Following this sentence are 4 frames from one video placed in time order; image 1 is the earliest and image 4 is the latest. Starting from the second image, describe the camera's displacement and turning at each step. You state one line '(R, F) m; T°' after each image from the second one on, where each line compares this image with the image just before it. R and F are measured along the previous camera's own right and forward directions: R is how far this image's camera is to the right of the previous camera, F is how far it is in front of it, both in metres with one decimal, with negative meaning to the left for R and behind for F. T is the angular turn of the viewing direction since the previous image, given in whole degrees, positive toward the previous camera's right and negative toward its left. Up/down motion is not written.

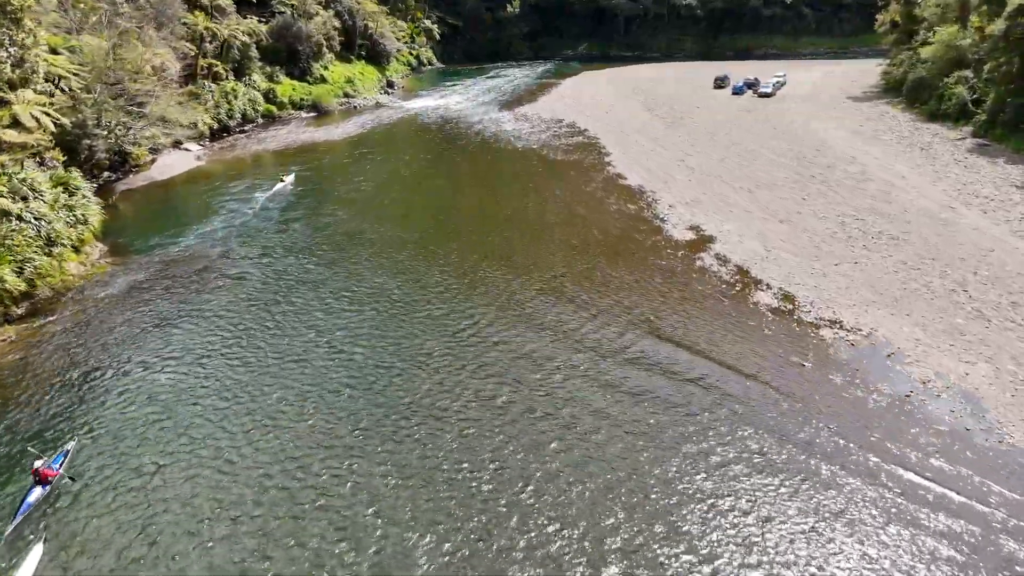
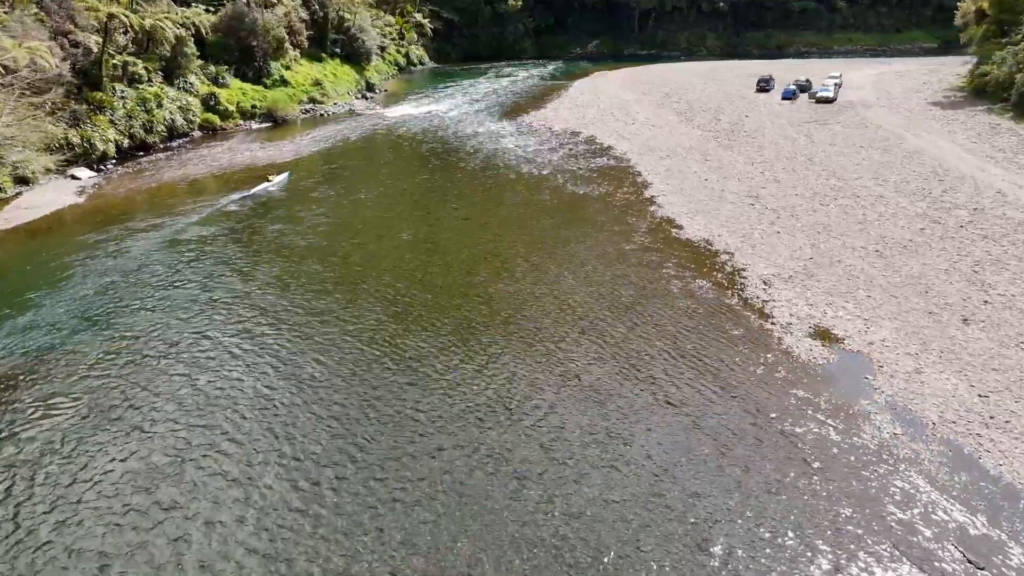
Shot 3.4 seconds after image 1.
(-0.1, +10.9) m; 0°
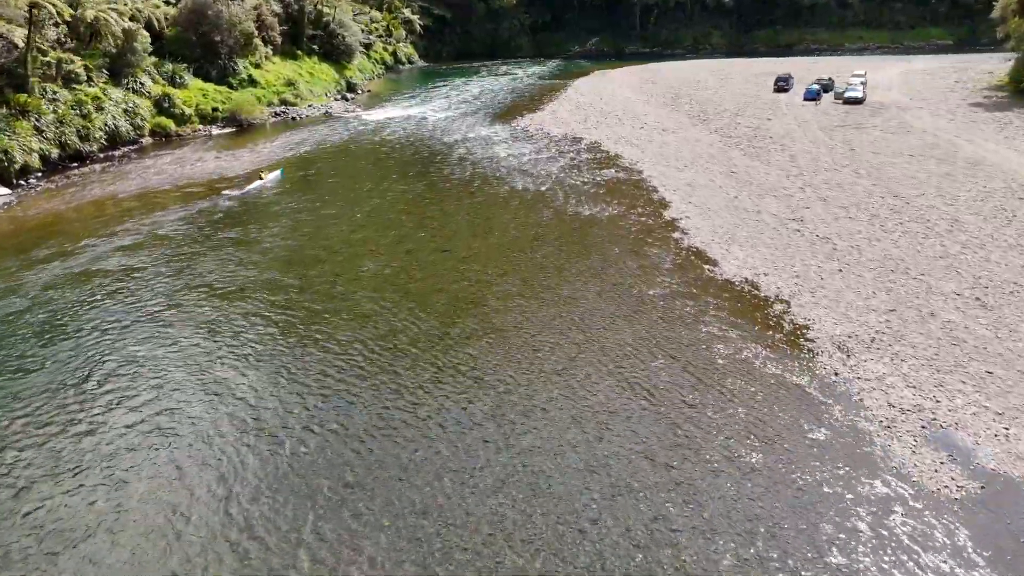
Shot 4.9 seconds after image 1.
(+0.2, +4.9) m; 0°
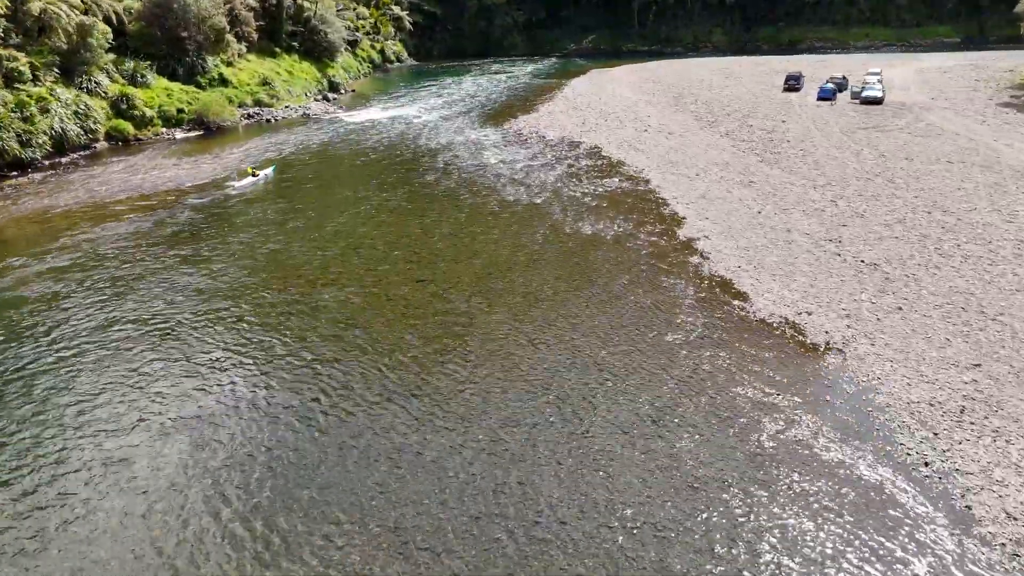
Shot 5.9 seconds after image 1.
(+0.2, +3.2) m; 0°
